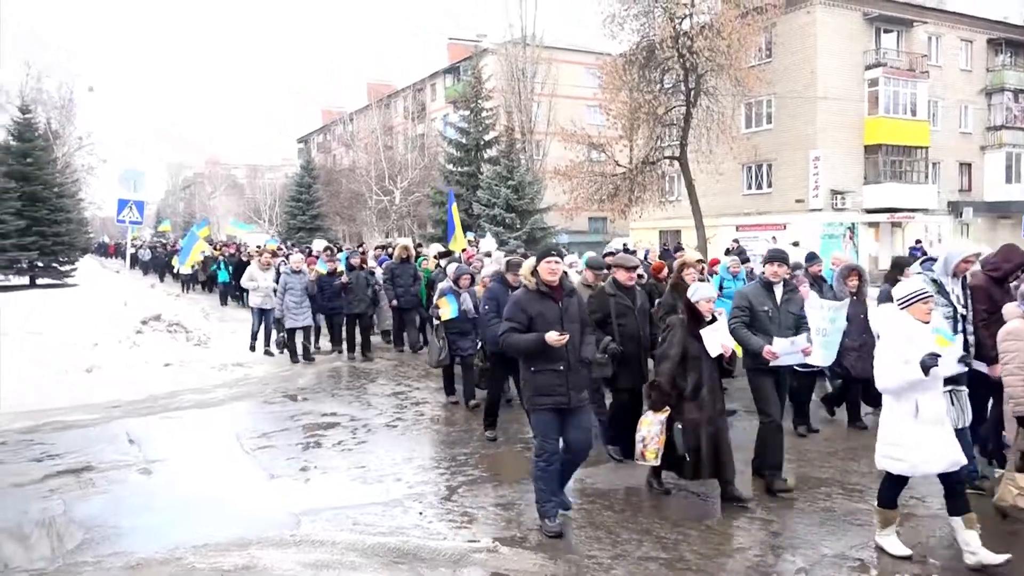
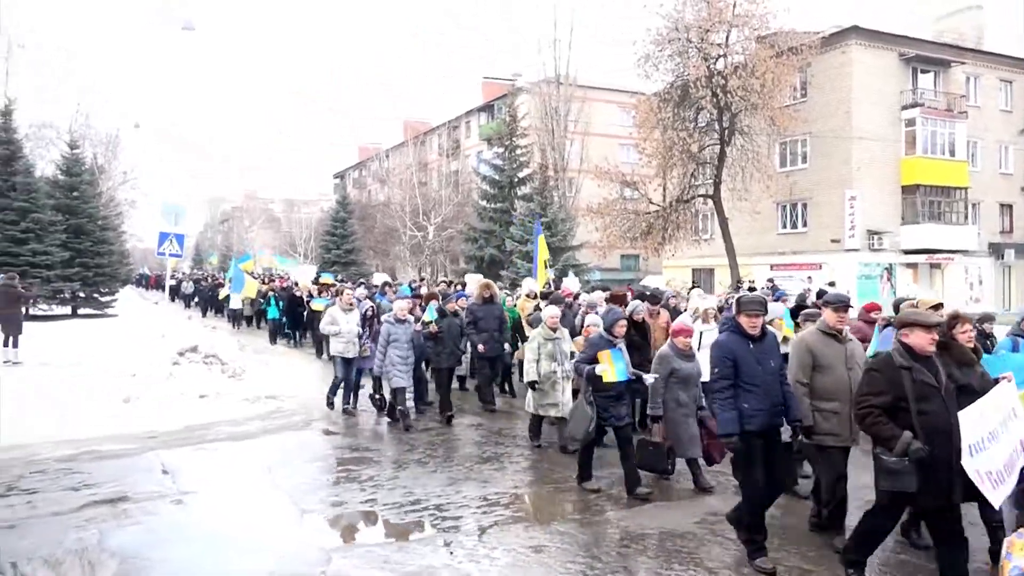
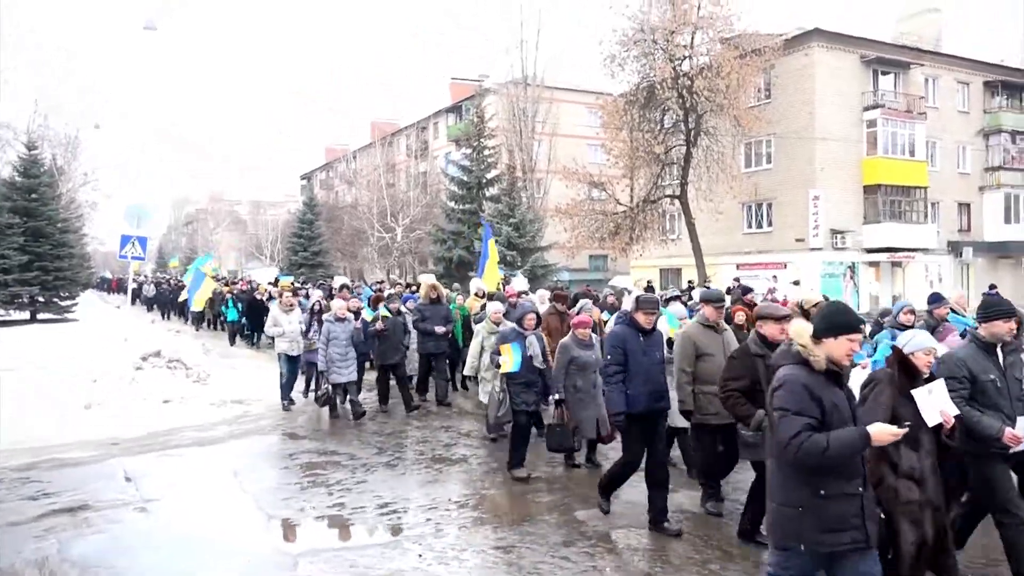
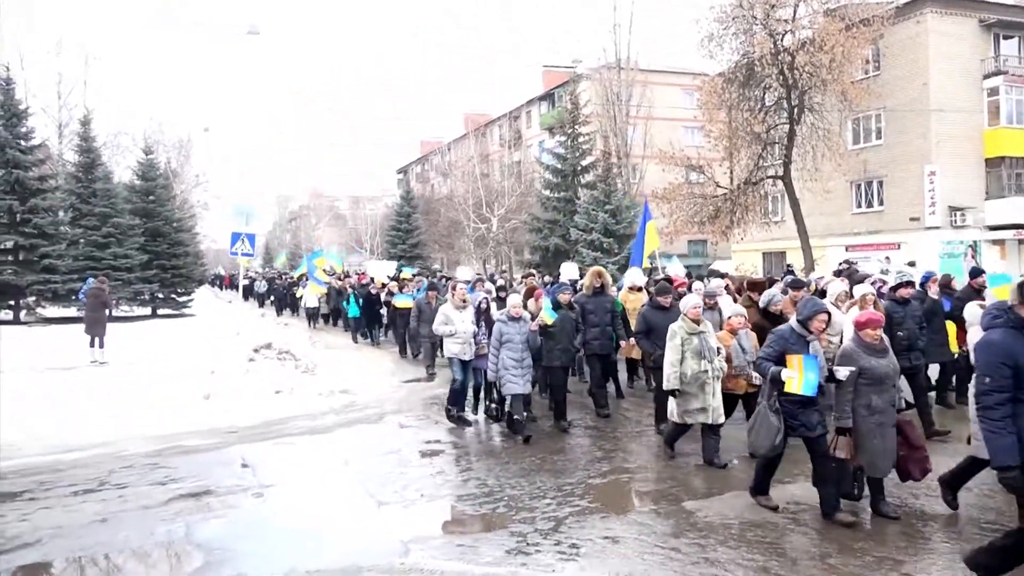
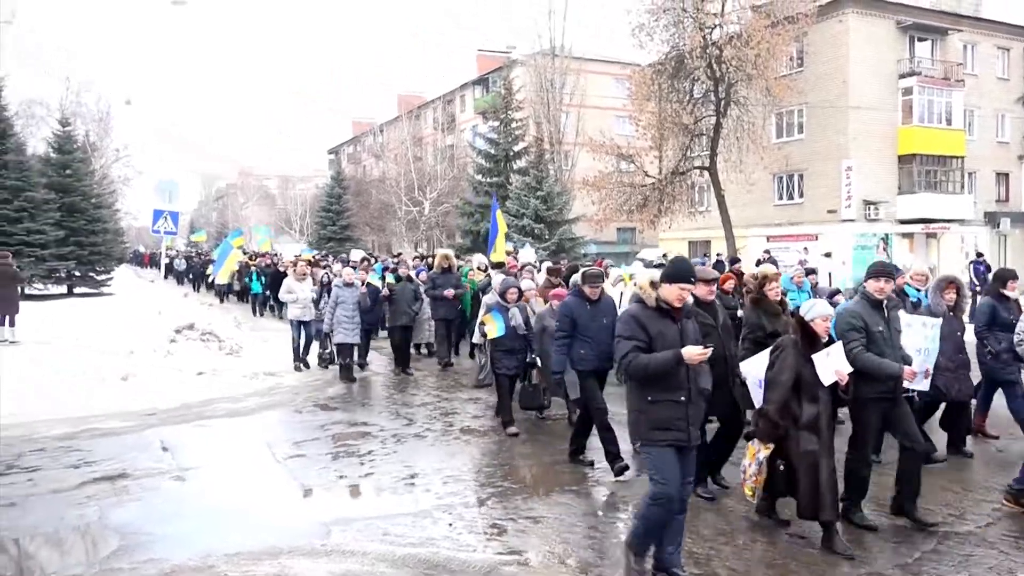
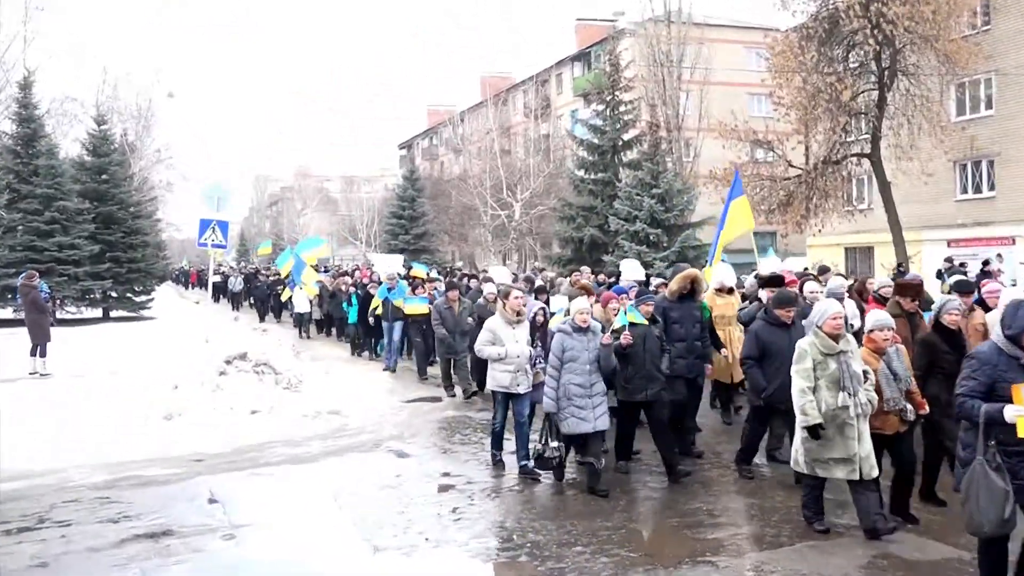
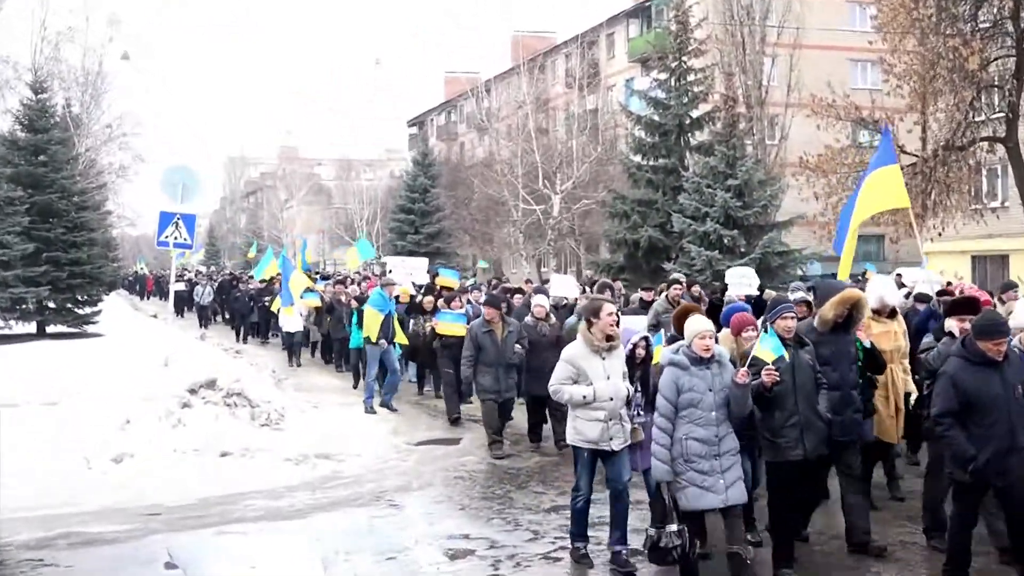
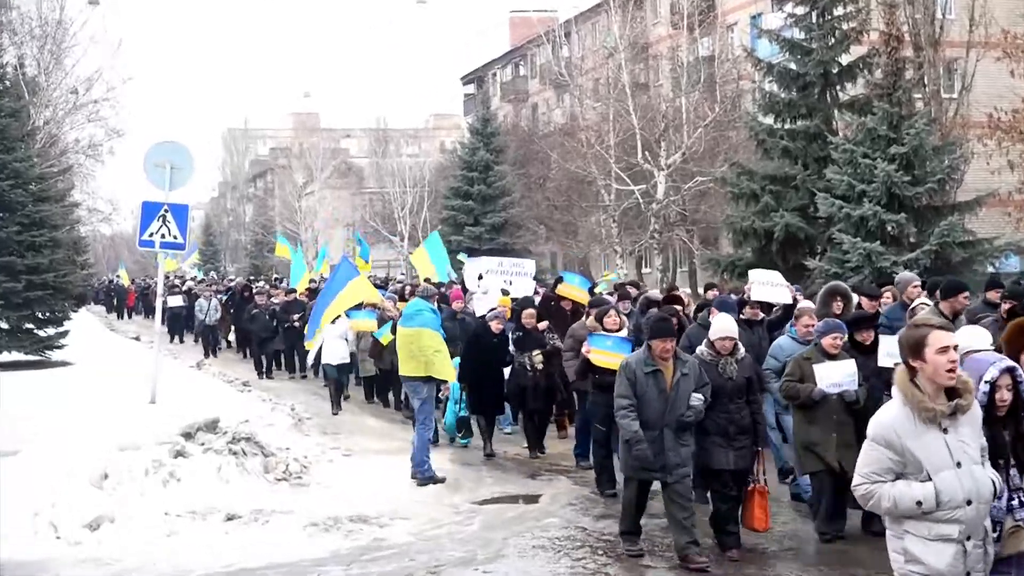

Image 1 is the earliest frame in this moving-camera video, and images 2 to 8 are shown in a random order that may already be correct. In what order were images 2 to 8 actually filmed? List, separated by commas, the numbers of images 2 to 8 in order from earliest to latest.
5, 3, 2, 4, 6, 7, 8
